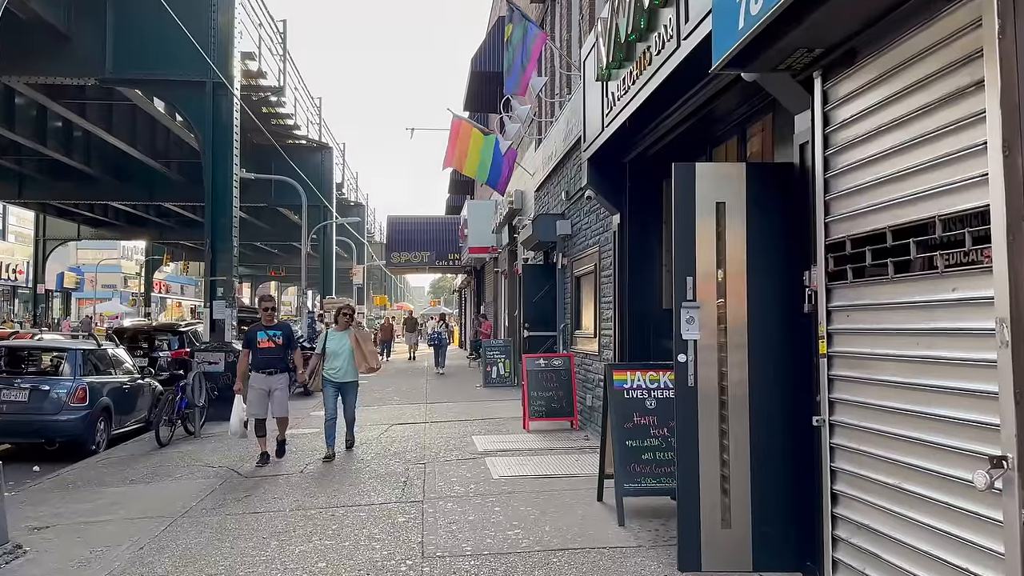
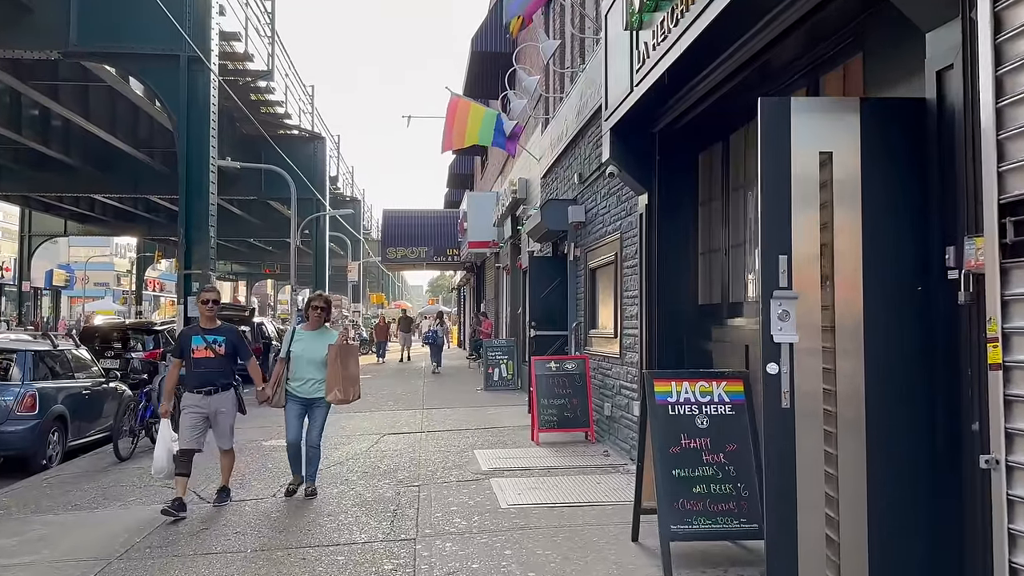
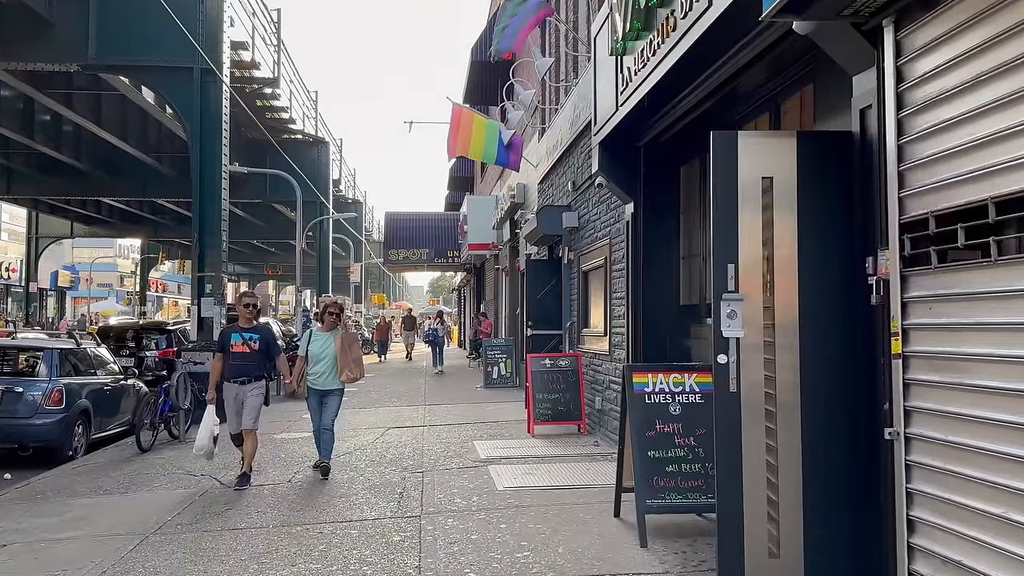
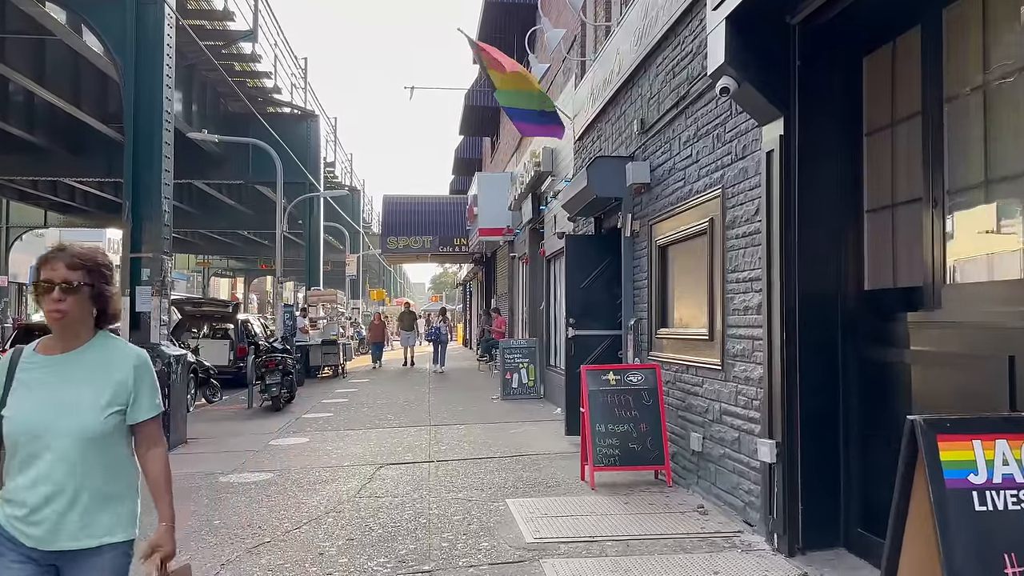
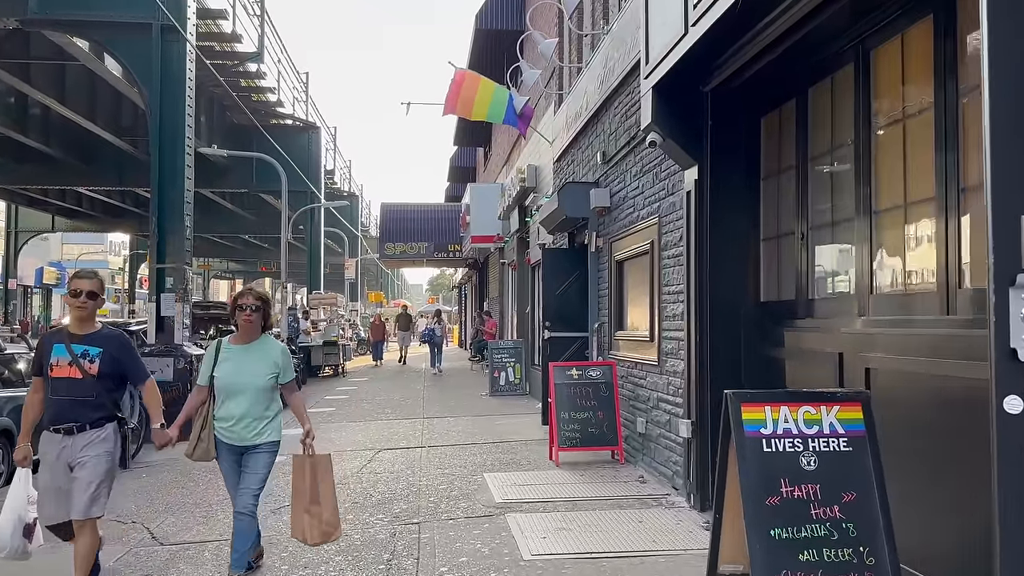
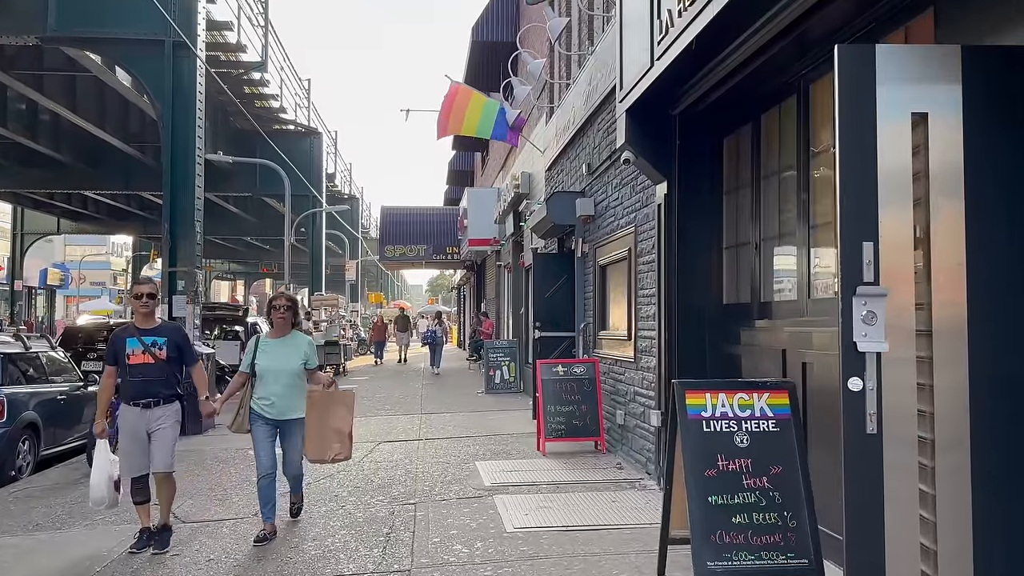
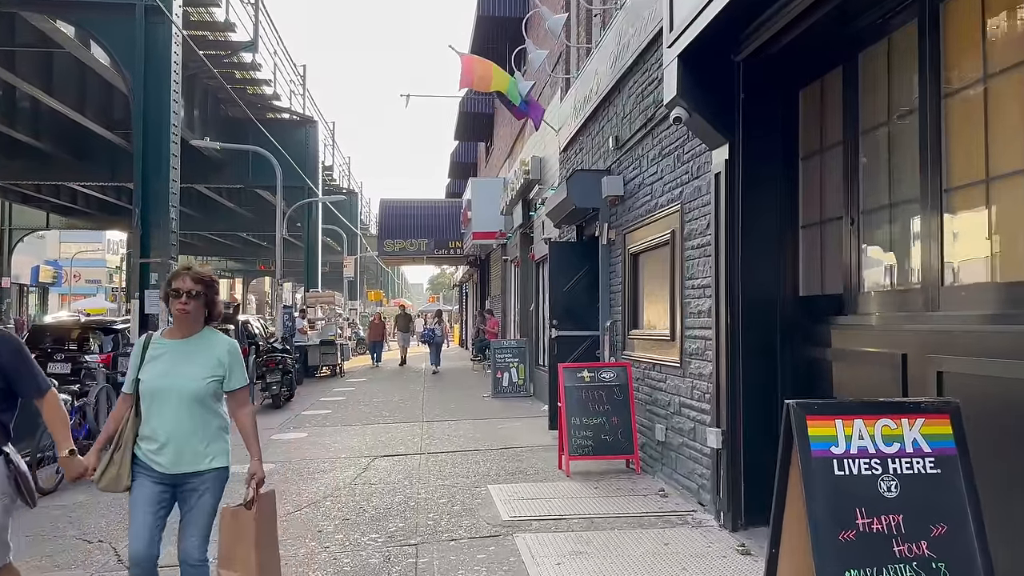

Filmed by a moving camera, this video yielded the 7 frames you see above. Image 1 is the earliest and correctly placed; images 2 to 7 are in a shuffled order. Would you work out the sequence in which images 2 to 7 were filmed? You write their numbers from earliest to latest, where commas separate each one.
3, 2, 6, 5, 7, 4
